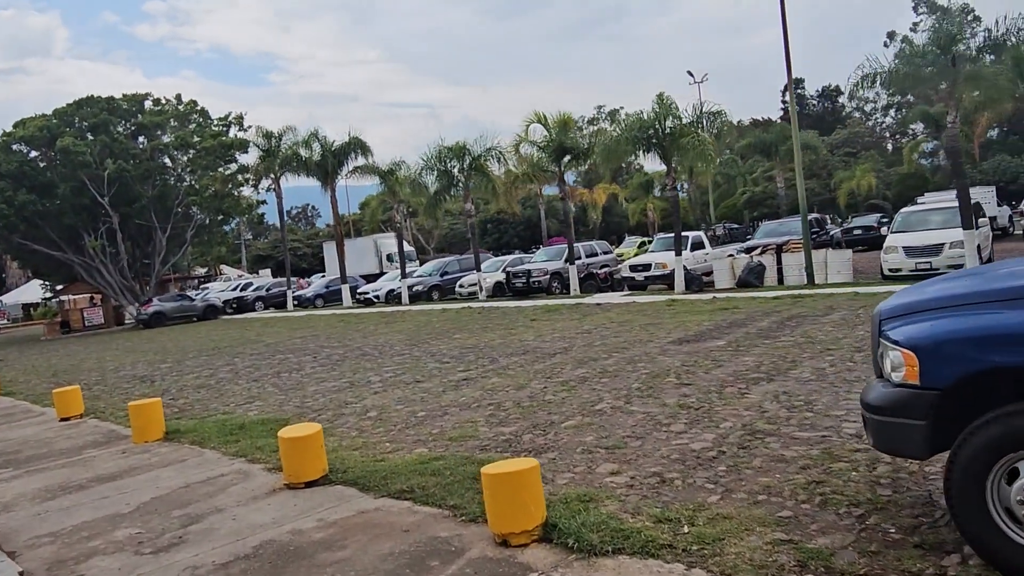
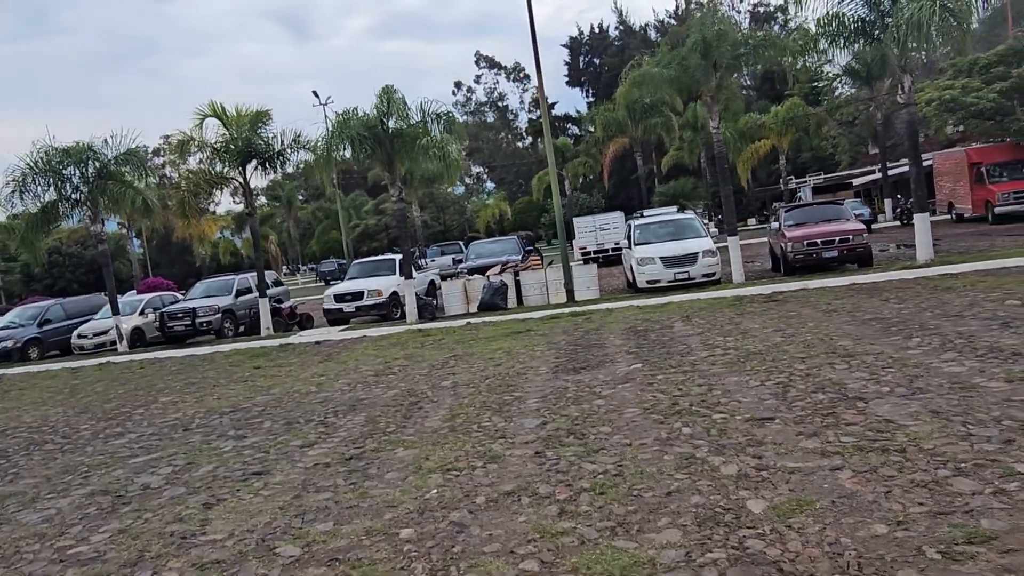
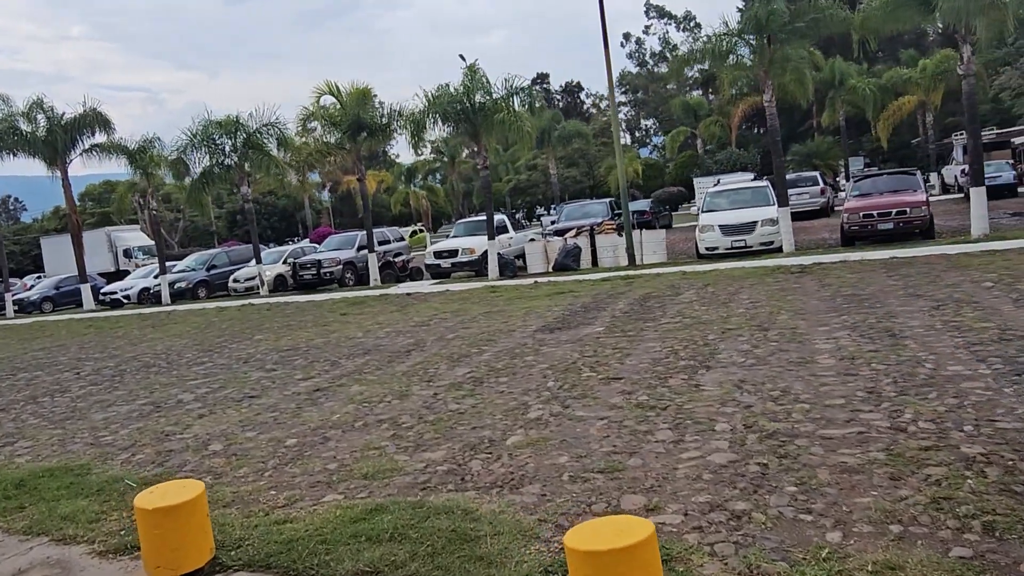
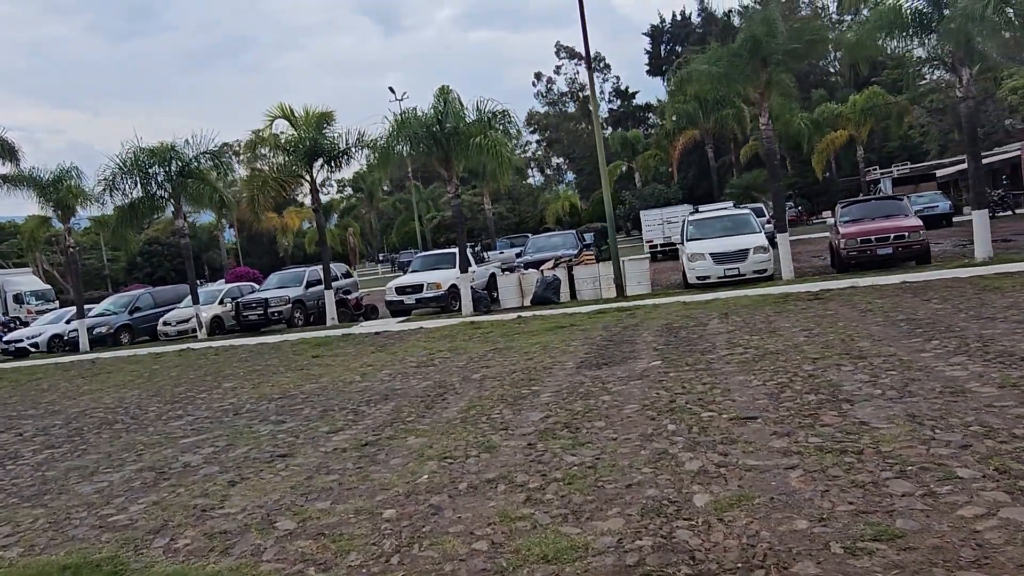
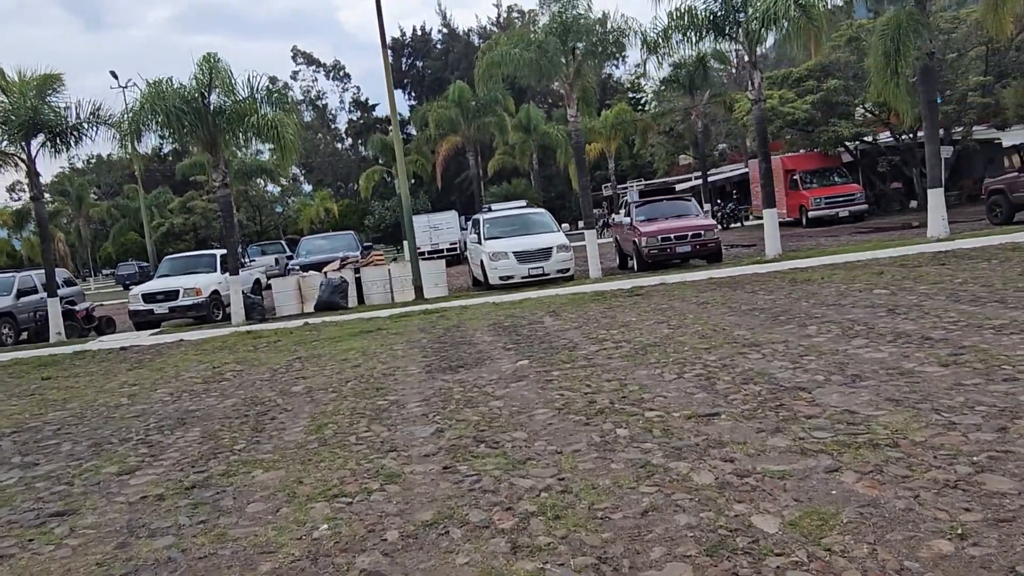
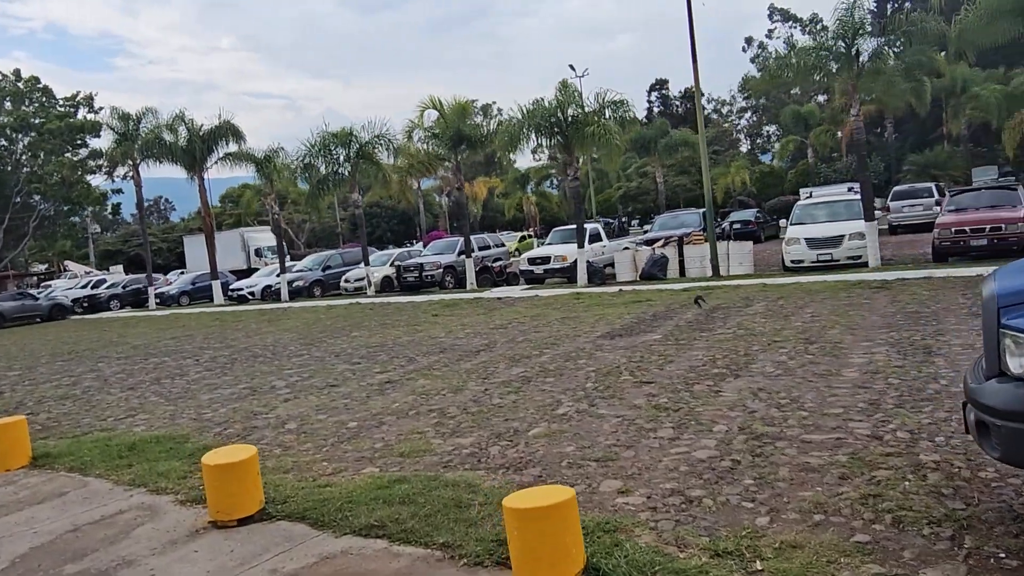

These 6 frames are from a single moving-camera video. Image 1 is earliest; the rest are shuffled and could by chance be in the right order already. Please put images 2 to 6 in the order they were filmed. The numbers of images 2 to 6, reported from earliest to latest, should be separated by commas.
6, 3, 4, 2, 5
